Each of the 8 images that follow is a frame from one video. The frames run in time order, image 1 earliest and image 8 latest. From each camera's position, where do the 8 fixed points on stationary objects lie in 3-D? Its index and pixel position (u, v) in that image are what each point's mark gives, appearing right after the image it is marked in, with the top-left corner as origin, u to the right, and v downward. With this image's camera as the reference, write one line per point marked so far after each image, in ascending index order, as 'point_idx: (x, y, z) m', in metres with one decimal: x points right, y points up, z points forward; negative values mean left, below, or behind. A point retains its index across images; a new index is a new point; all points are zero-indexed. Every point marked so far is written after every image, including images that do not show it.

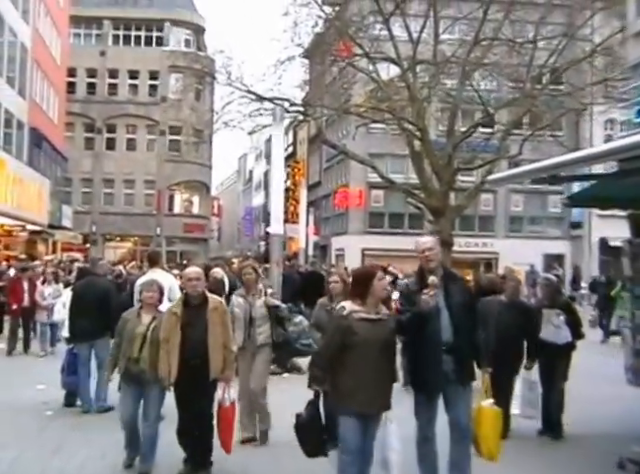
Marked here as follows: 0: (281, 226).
0: (-0.6, +0.2, +13.8) m
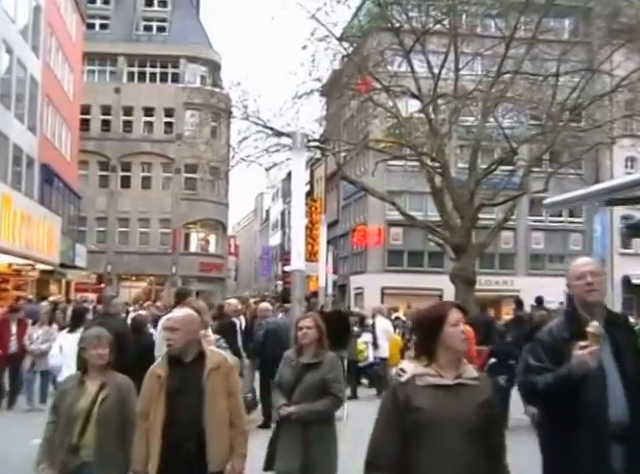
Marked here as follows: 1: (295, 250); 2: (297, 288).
0: (-0.3, -0.4, +12.8) m
1: (-0.4, -0.2, +12.7) m
2: (-0.4, -0.8, +12.6) m
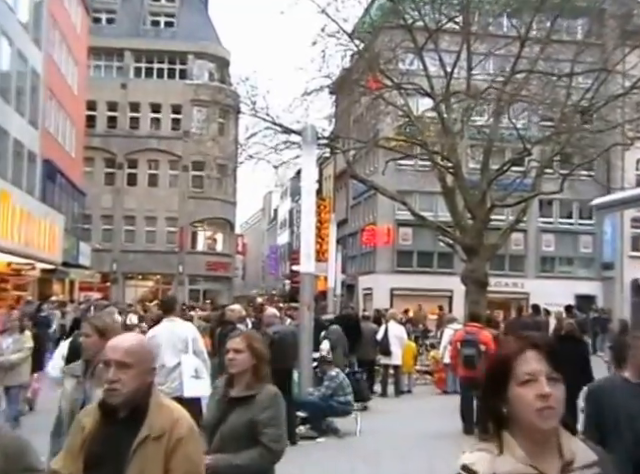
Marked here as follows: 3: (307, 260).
0: (-0.1, -0.5, +12.1) m
1: (-0.2, -0.2, +12.1) m
2: (-0.2, -0.9, +12.0) m
3: (-0.2, -0.4, +12.1) m
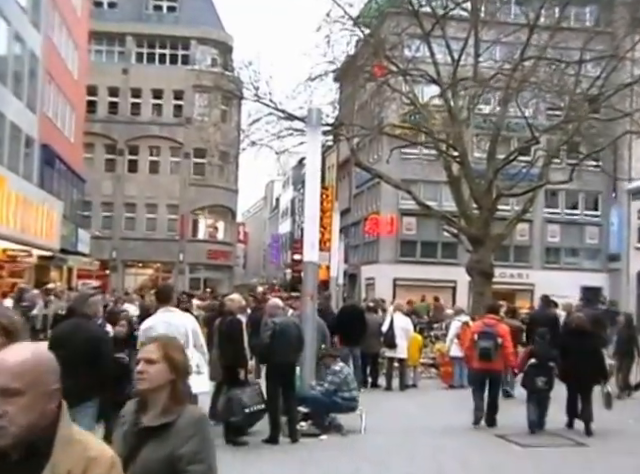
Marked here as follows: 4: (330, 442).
0: (0.0, -0.3, +11.6) m
1: (-0.2, -0.1, +11.6) m
2: (-0.2, -0.7, +11.4) m
3: (-0.2, -0.2, +11.5) m
4: (+0.1, -2.6, +9.7) m
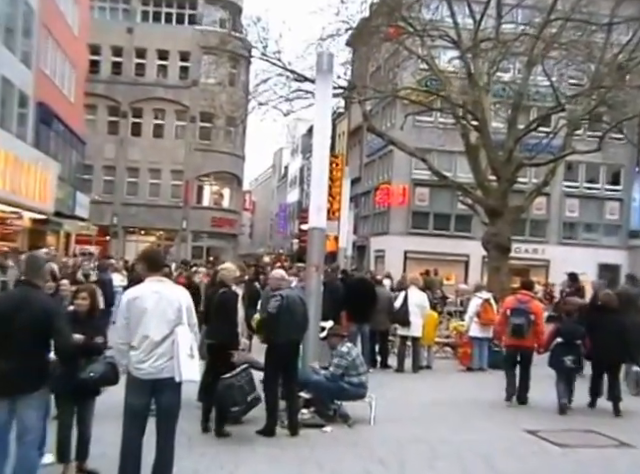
0: (+0.1, +0.2, +10.2) m
1: (-0.1, +0.4, +10.1) m
2: (-0.1, -0.2, +10.1) m
3: (0.0, +0.3, +10.1) m
4: (+0.2, -2.2, +8.4) m
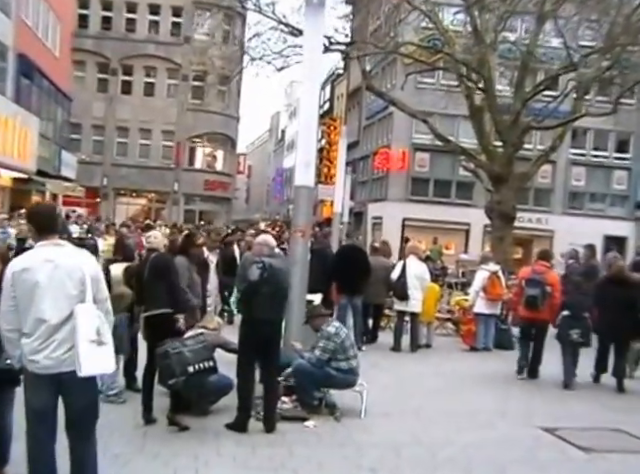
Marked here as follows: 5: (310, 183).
0: (-0.1, +0.7, +8.8) m
1: (-0.2, +0.9, +8.7) m
2: (-0.2, +0.3, +8.7) m
3: (-0.2, +0.8, +8.7) m
4: (0.0, -1.8, +7.1) m
5: (-0.1, +0.6, +8.7) m
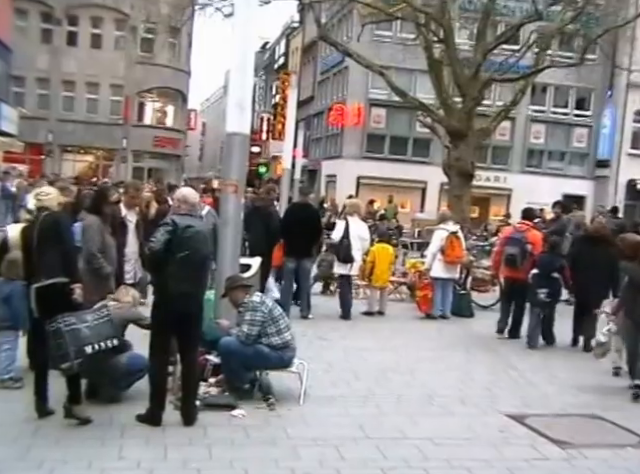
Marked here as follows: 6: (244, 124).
0: (-0.7, +1.1, +7.6) m
1: (-0.8, +1.3, +7.5) m
2: (-0.8, +0.7, +7.5) m
3: (-0.8, +1.2, +7.5) m
4: (-0.6, -1.4, +6.0) m
5: (-0.7, +1.1, +7.5) m
6: (-0.8, +1.1, +7.5) m
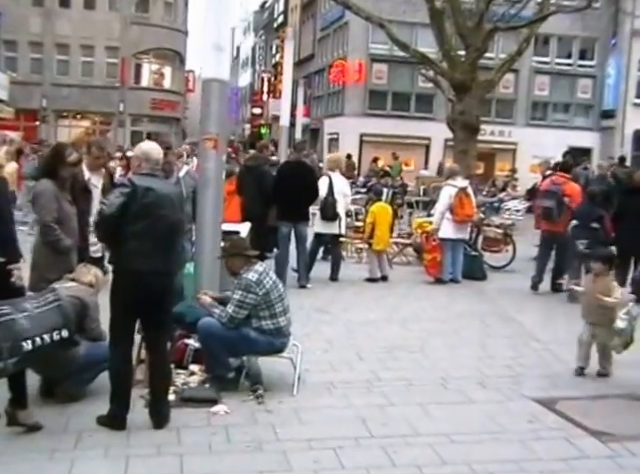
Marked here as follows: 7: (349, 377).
0: (-0.8, +1.4, +6.5) m
1: (-0.9, +1.6, +6.4) m
2: (-0.9, +1.0, +6.4) m
3: (-0.9, +1.5, +6.5) m
4: (-0.6, -1.2, +5.1) m
5: (-0.8, +1.4, +6.5) m
6: (-0.8, +1.4, +6.5) m
7: (+0.2, -1.1, +6.2) m
